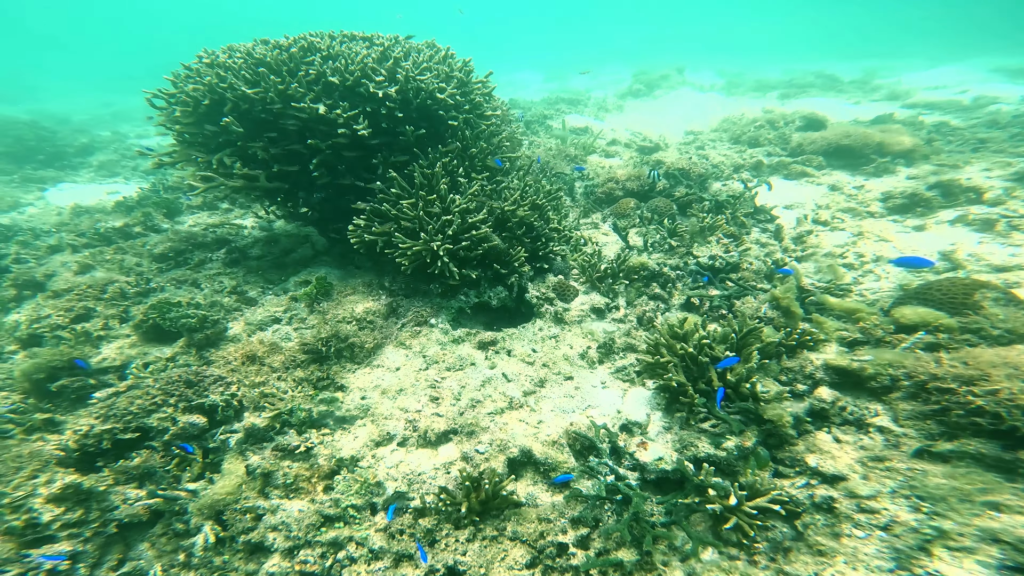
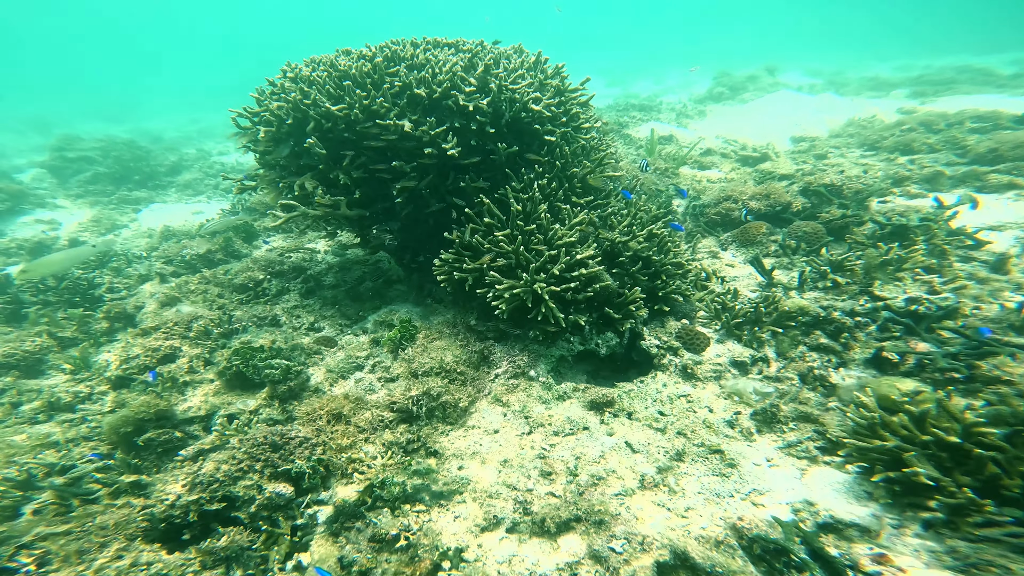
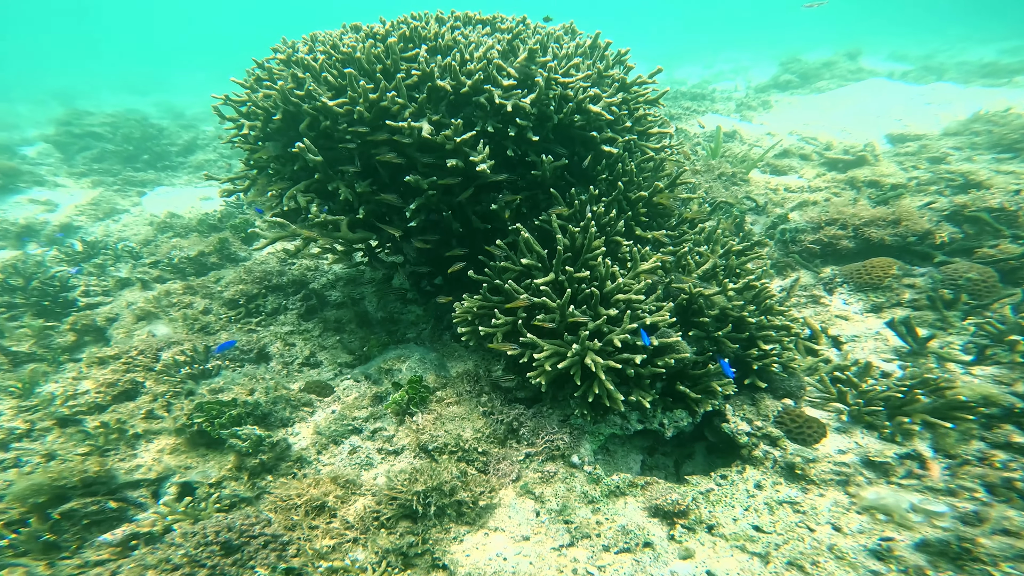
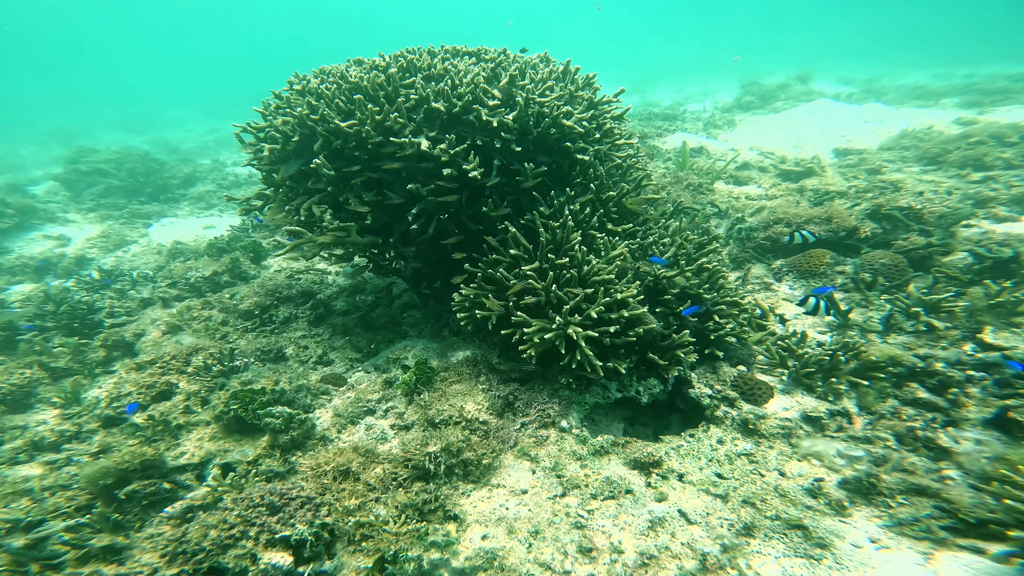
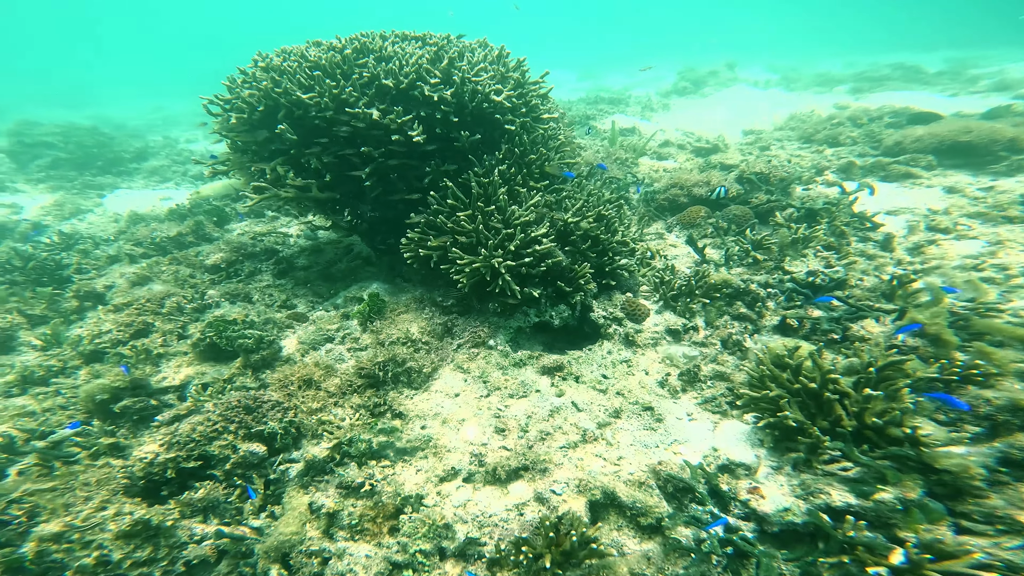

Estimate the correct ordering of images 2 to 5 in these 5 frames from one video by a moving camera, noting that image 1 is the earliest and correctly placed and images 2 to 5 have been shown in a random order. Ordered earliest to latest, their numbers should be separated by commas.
5, 2, 4, 3
